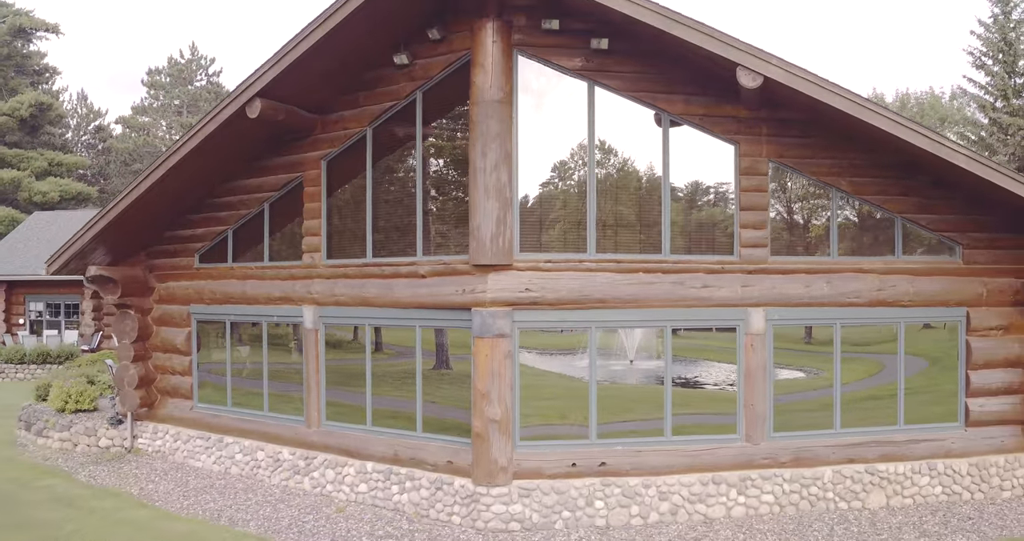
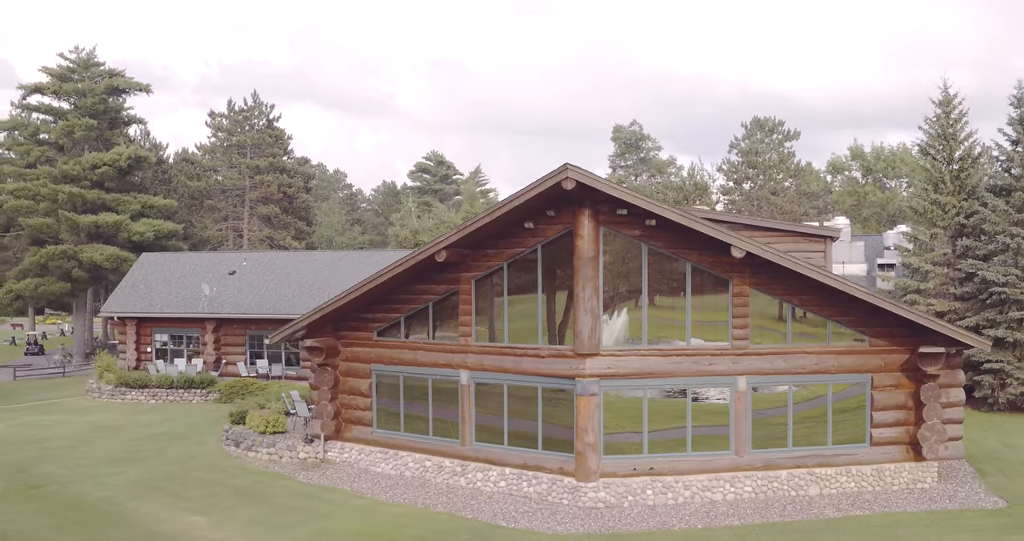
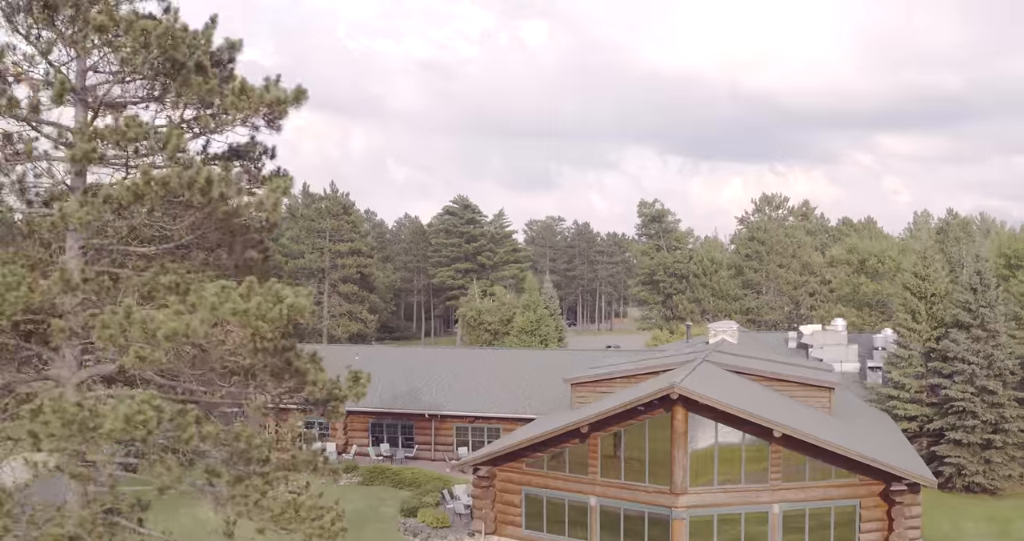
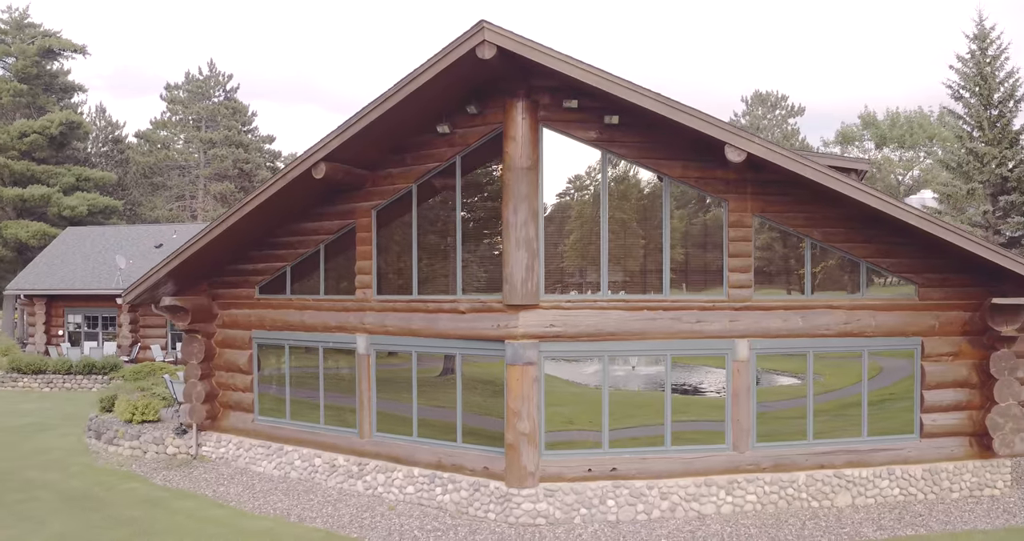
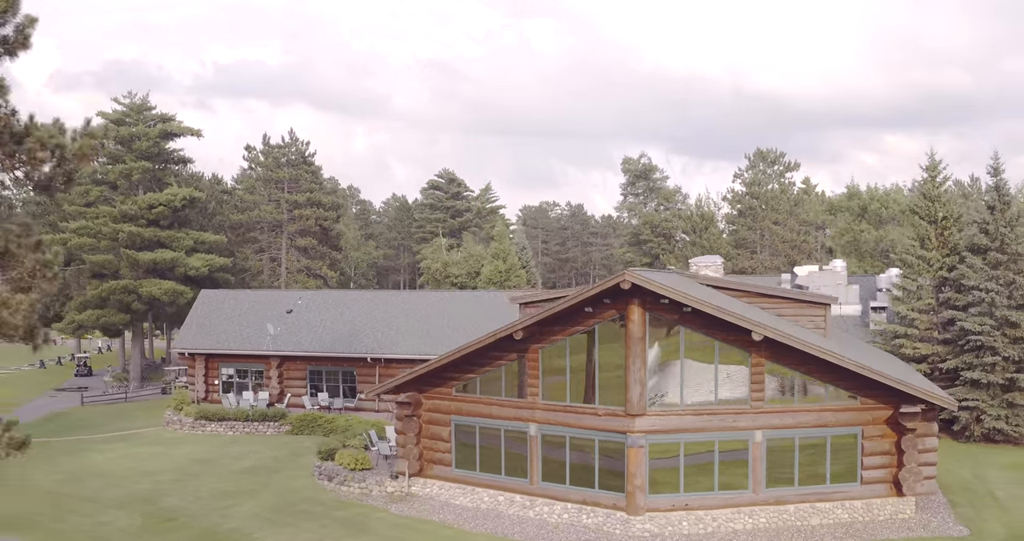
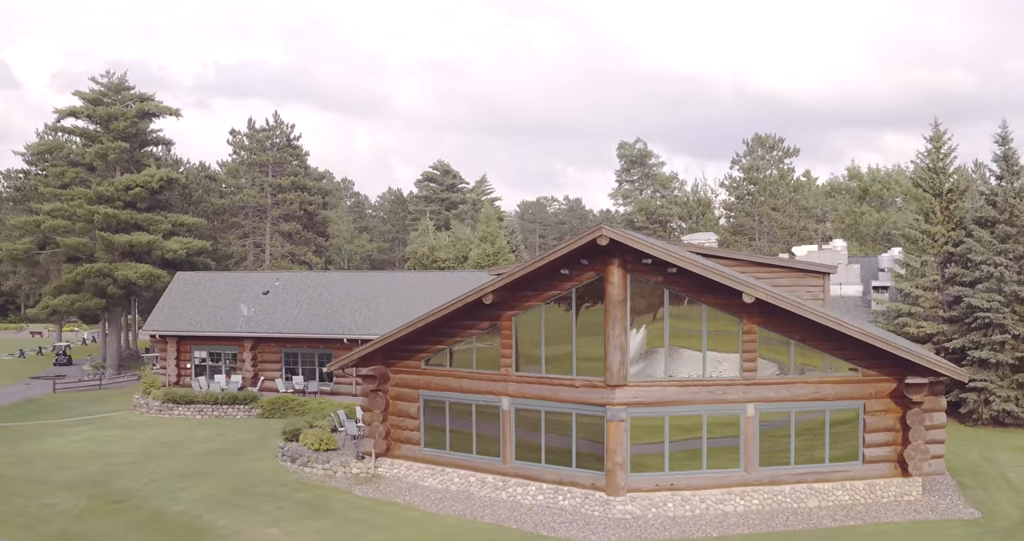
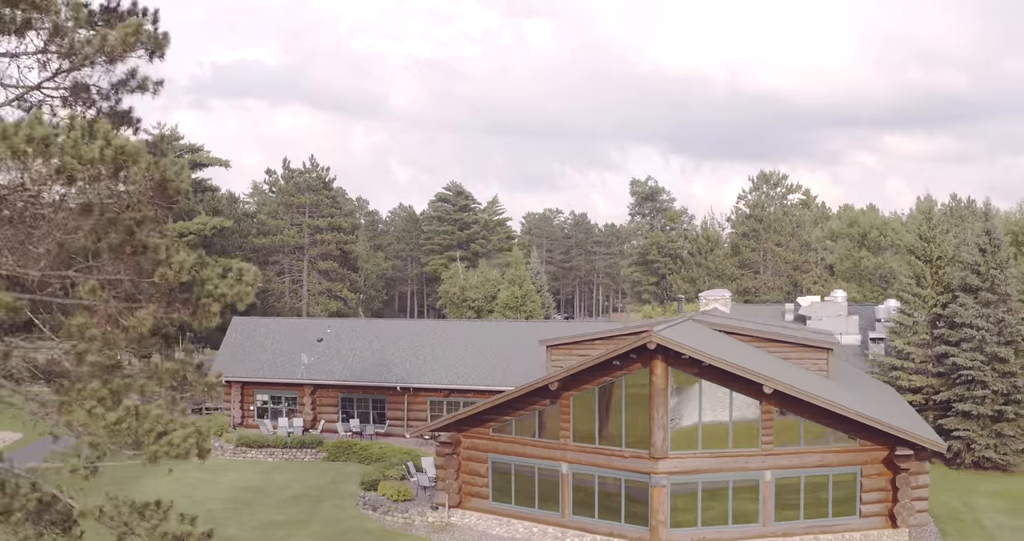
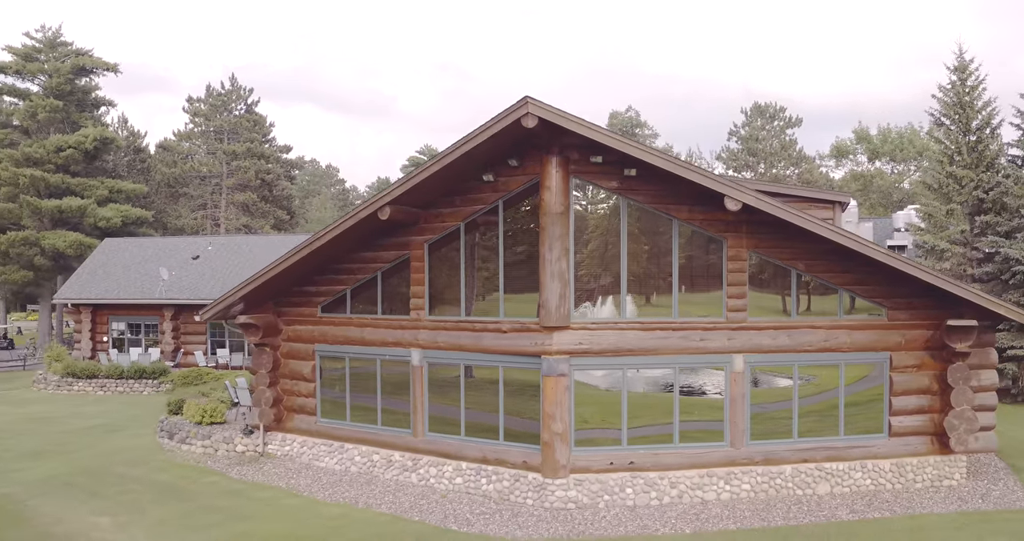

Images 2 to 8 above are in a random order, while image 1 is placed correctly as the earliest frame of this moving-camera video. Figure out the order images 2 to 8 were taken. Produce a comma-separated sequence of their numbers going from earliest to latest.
4, 8, 2, 6, 5, 7, 3
